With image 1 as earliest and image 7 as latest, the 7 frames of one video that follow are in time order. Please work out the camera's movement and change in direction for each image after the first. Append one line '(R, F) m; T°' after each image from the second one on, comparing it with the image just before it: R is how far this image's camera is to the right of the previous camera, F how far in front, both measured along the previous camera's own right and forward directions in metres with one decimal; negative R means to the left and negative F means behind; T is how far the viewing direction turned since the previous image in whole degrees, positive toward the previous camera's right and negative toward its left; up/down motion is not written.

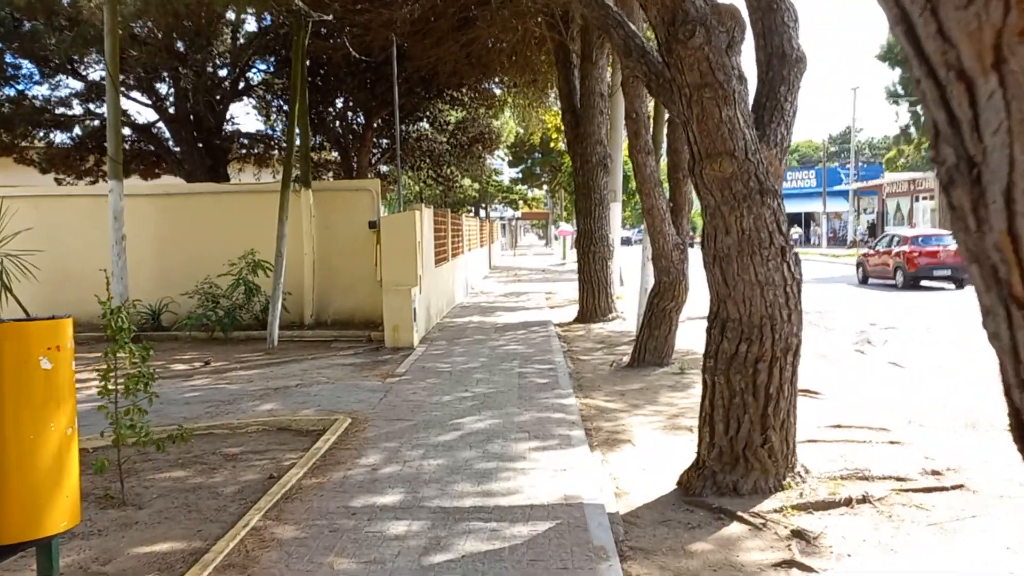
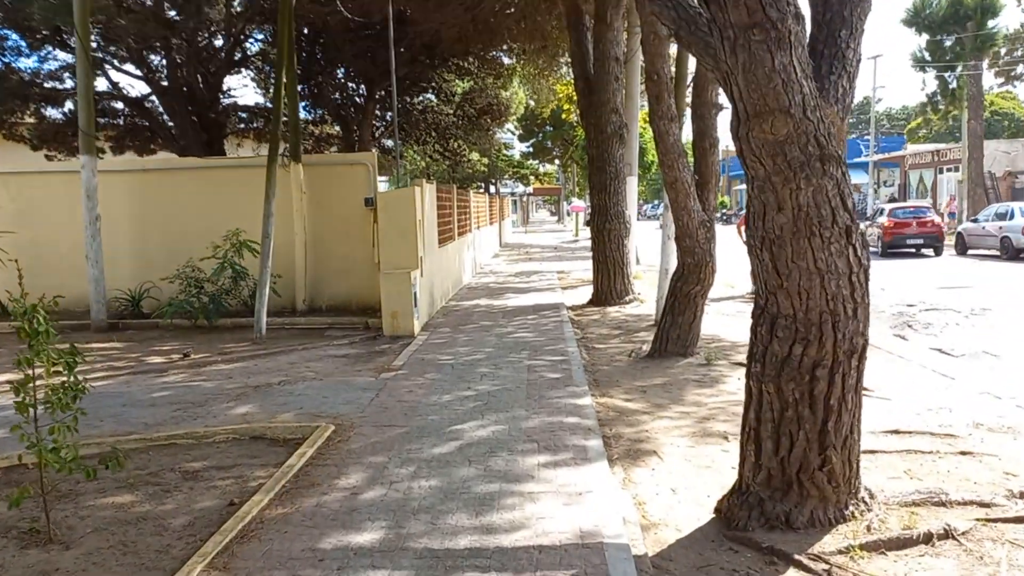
(0.0, +0.9) m; -1°
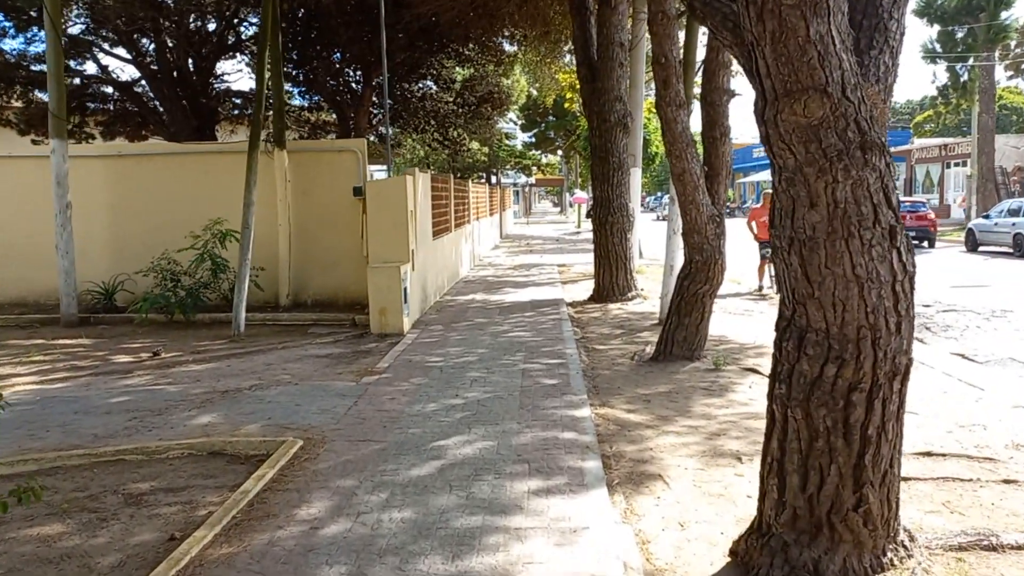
(+0.1, +0.6) m; 0°
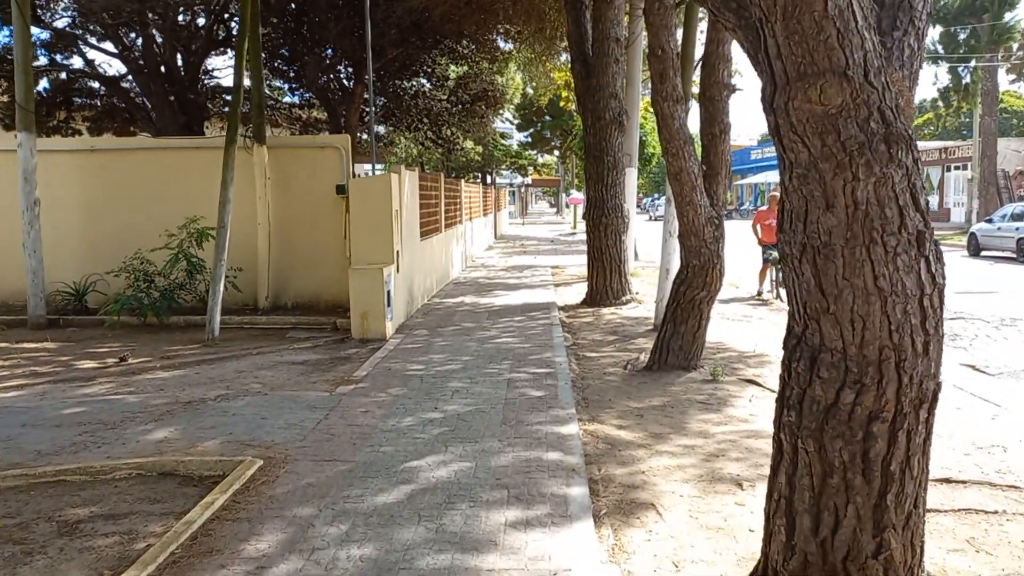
(+0.1, +0.5) m; 0°
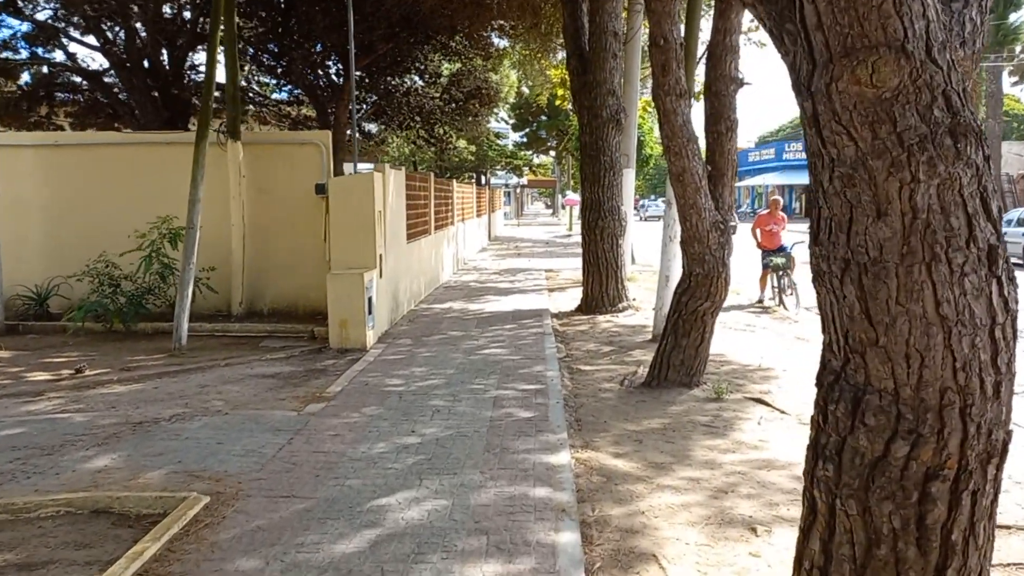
(+0.1, +0.6) m; 0°
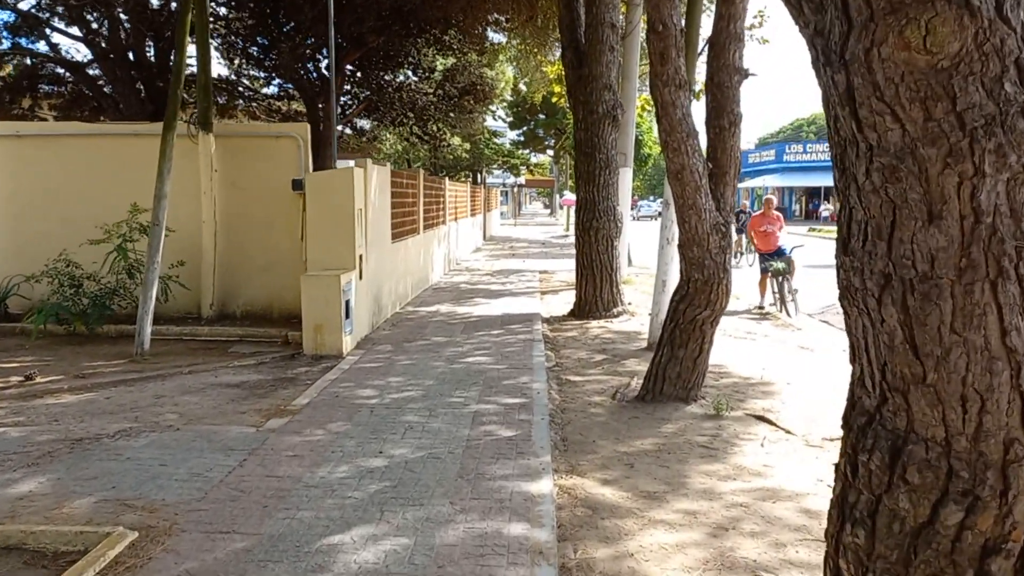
(+0.1, +0.5) m; 0°
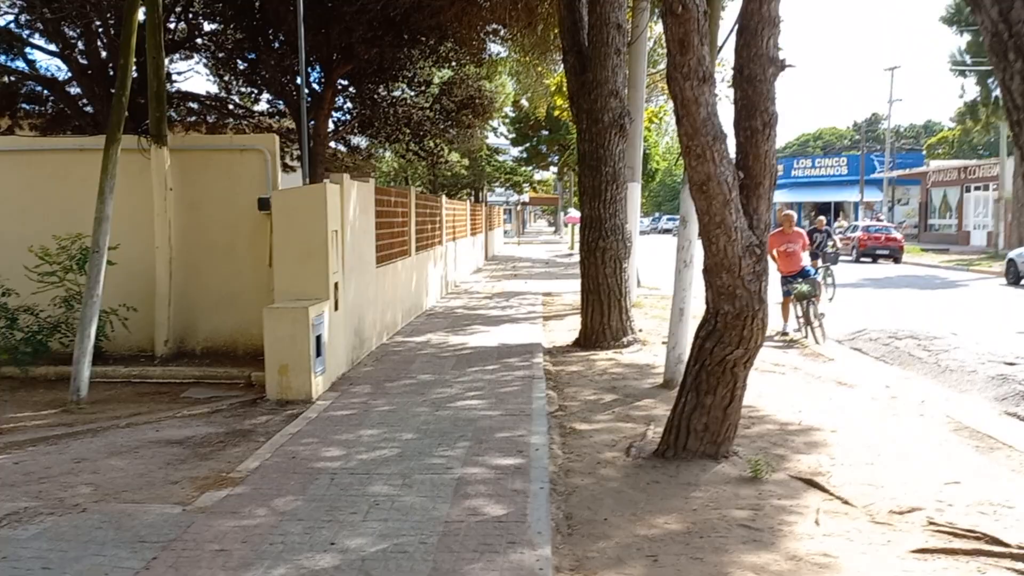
(+0.1, +1.1) m; 0°
